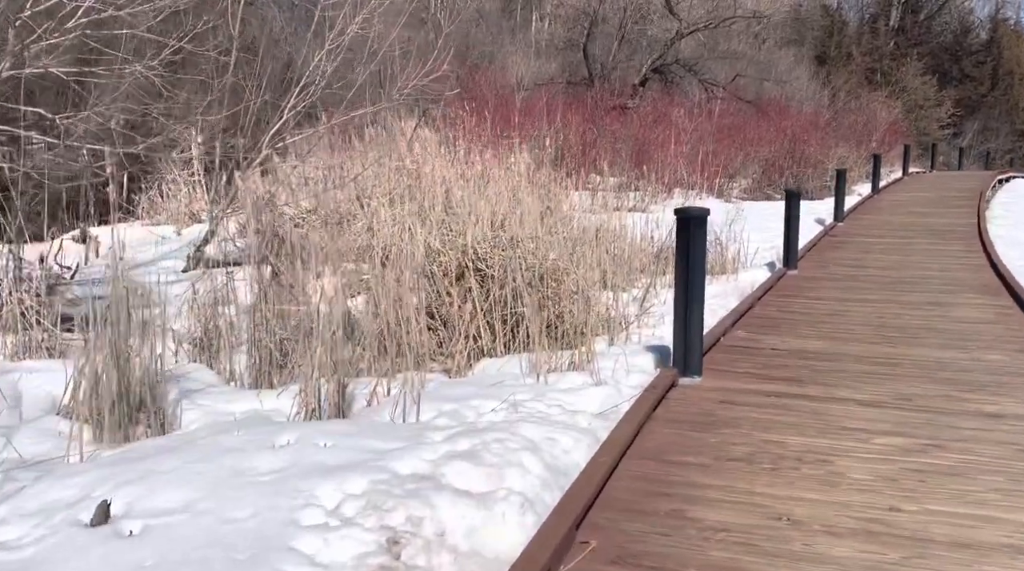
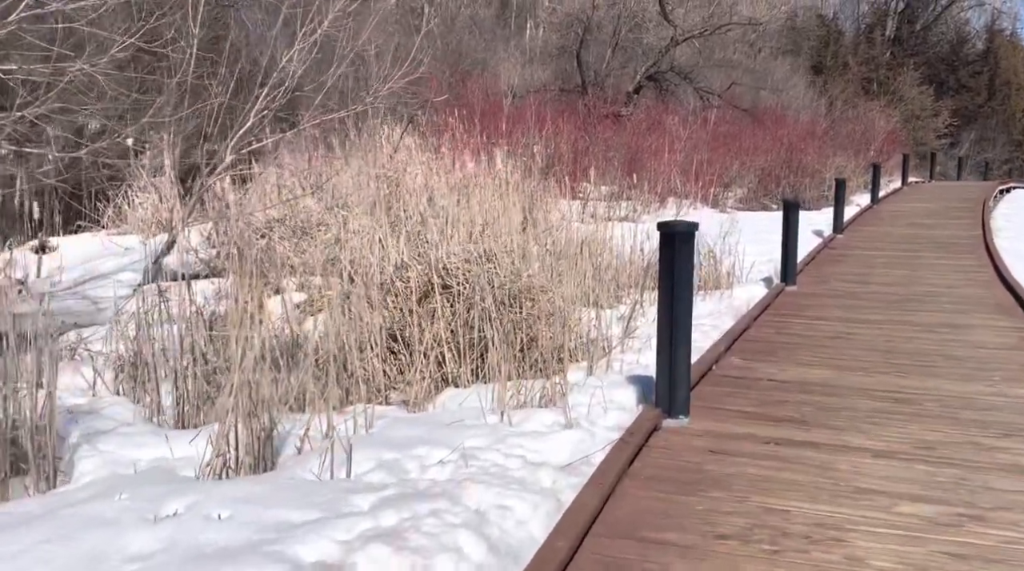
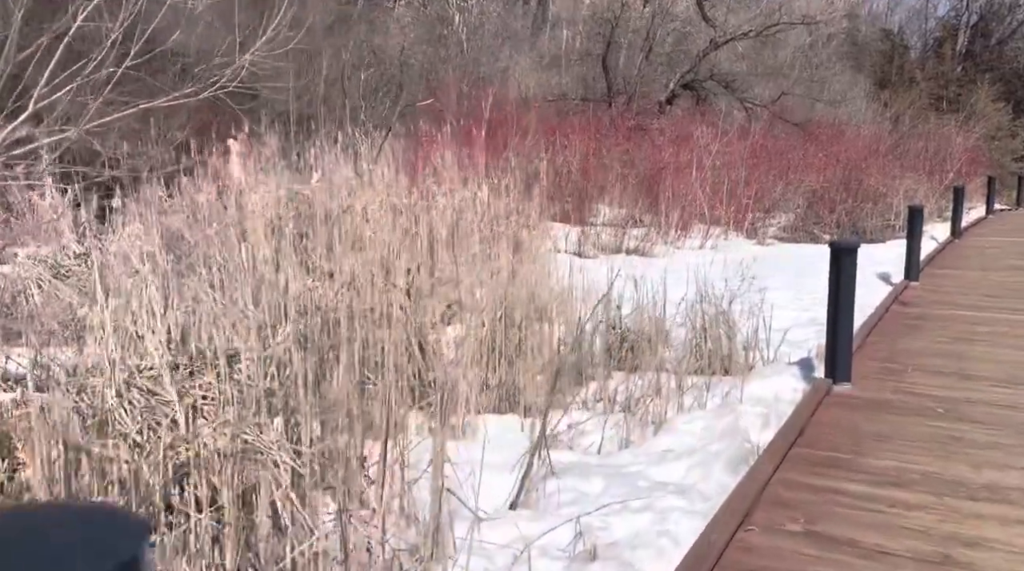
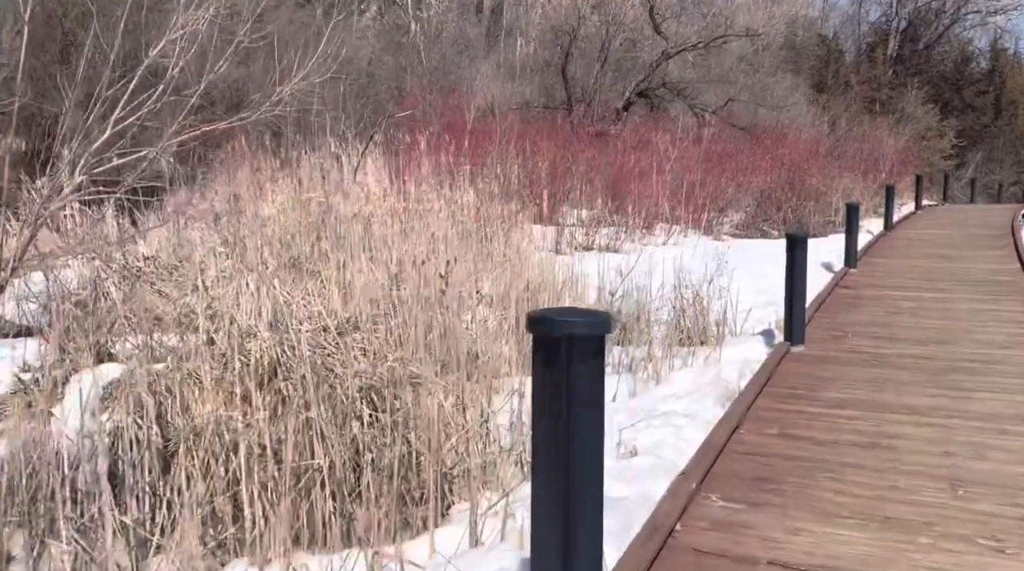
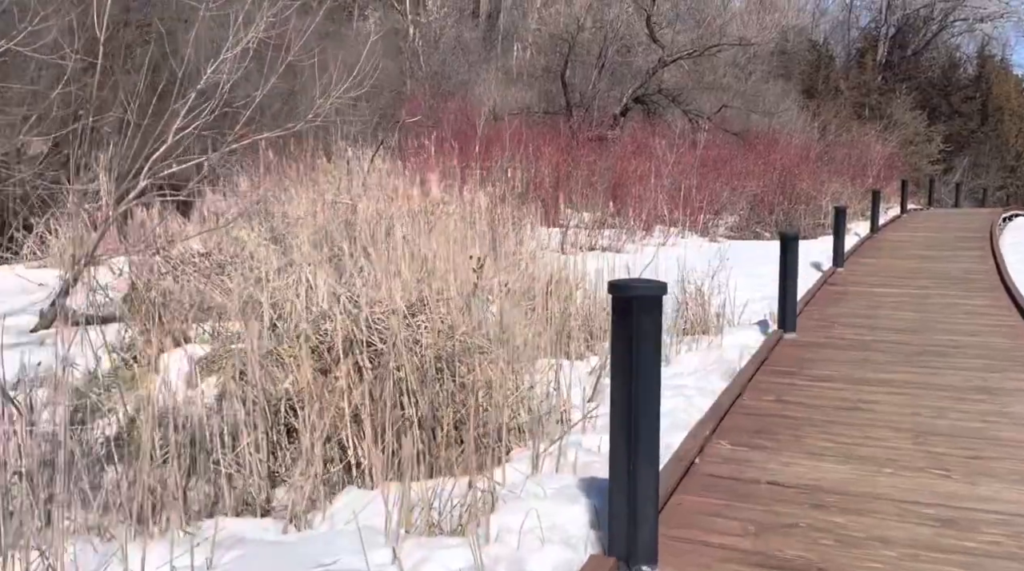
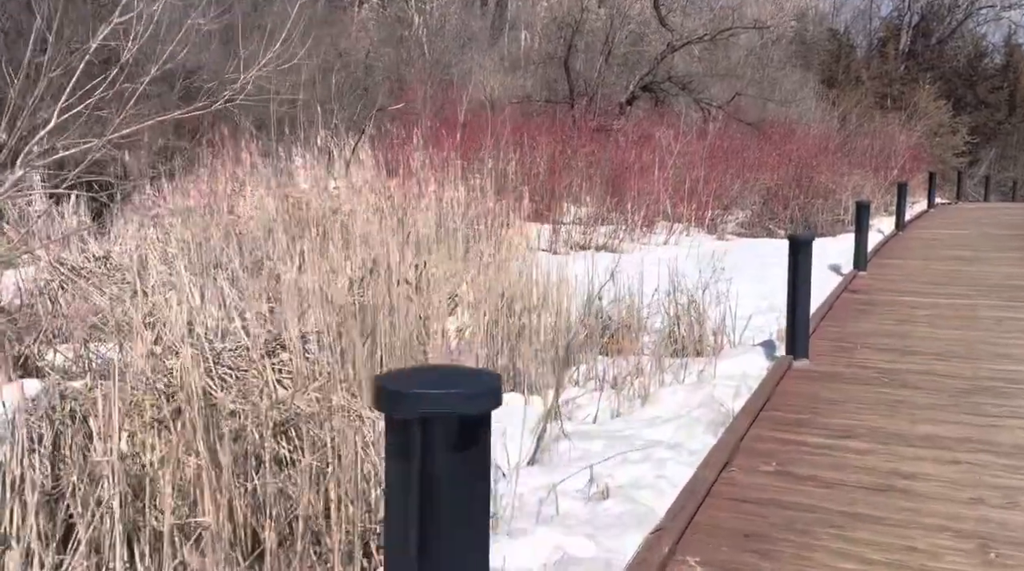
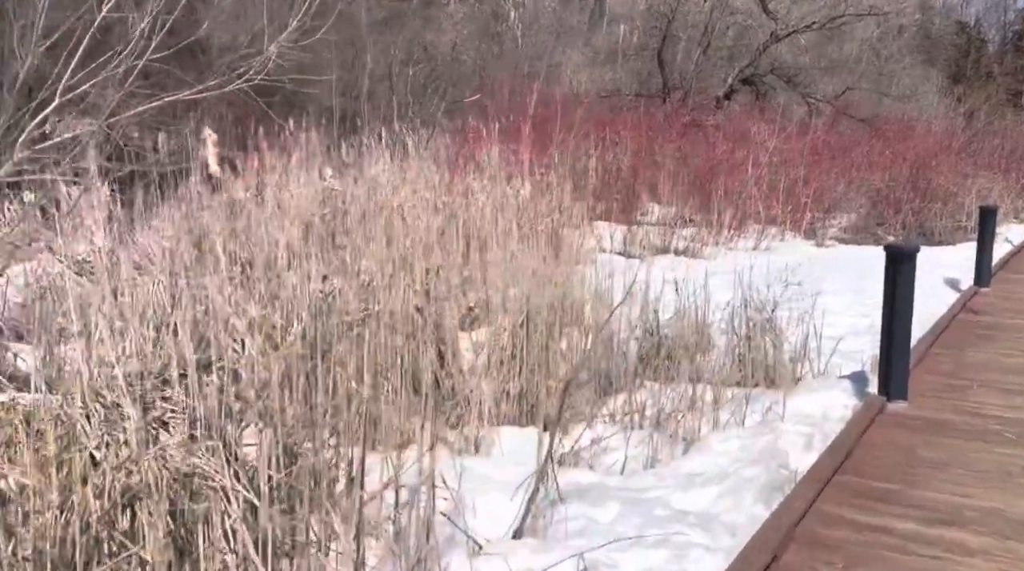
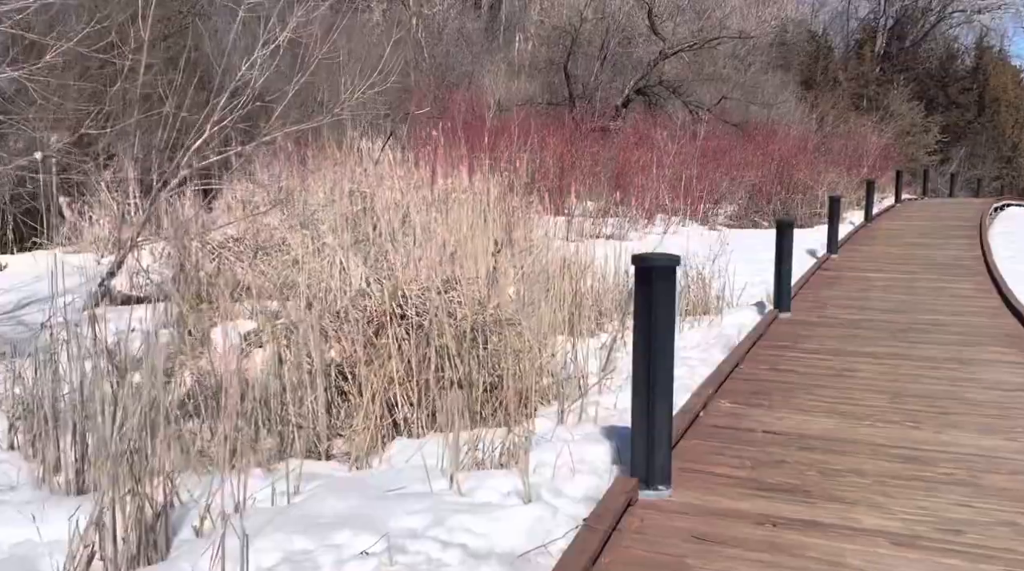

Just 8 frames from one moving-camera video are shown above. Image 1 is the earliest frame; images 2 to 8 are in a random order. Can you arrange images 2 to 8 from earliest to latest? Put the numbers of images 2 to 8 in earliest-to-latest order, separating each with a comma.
2, 8, 5, 4, 6, 3, 7
